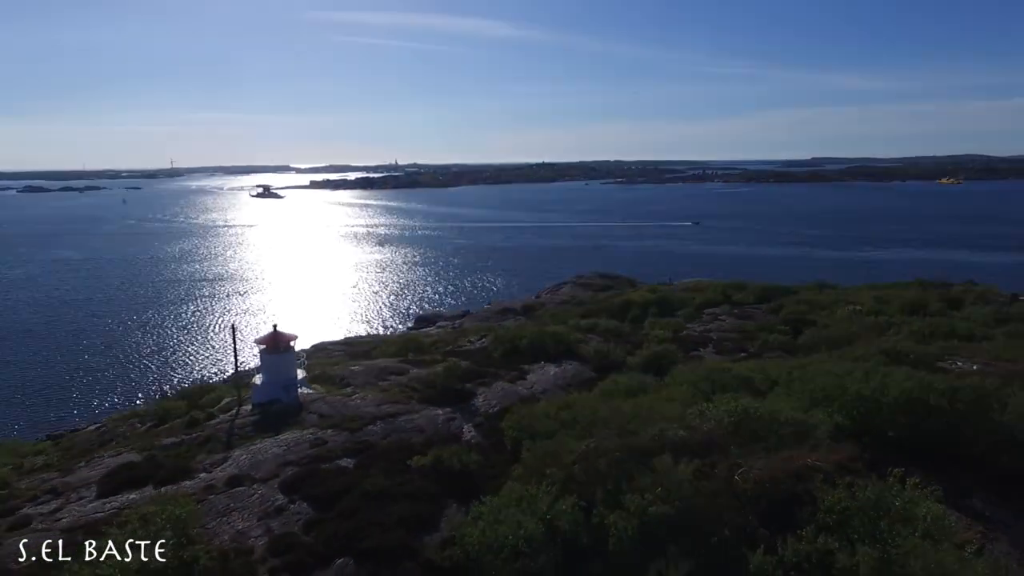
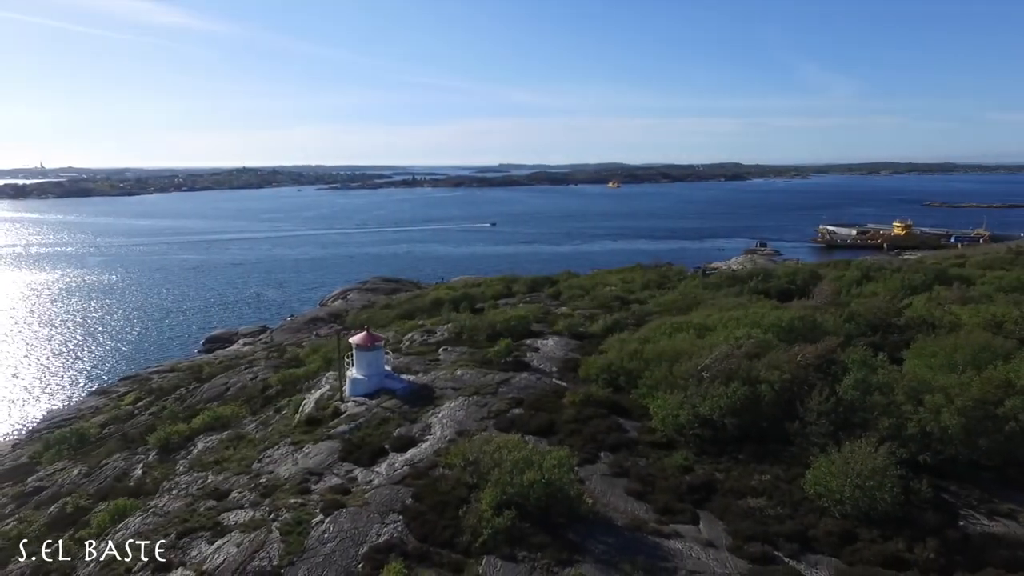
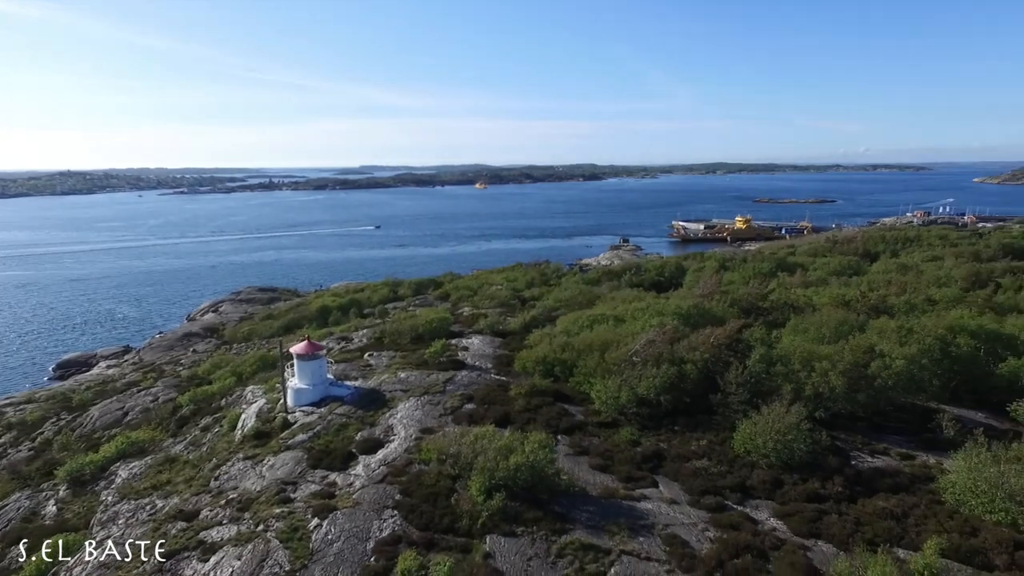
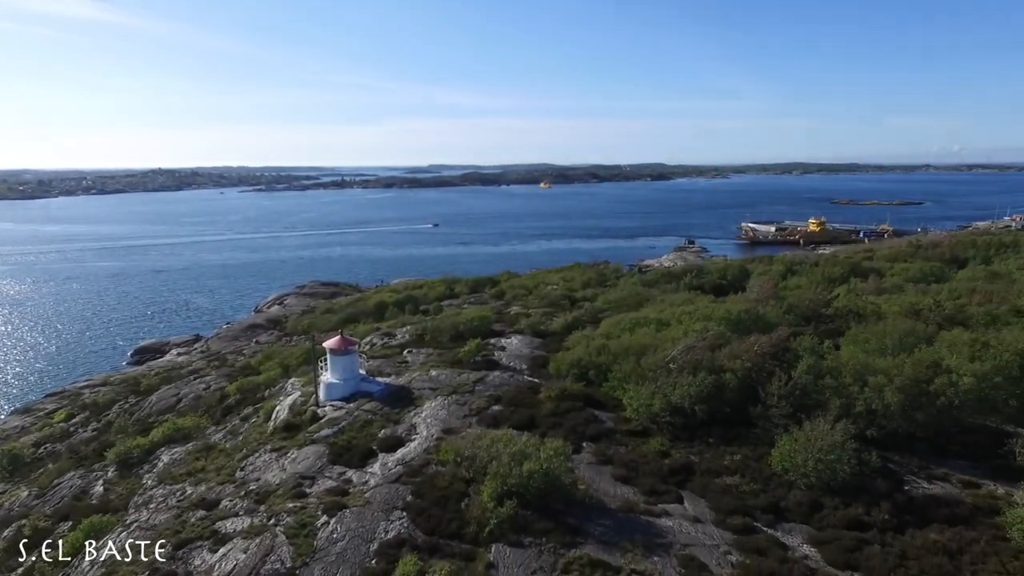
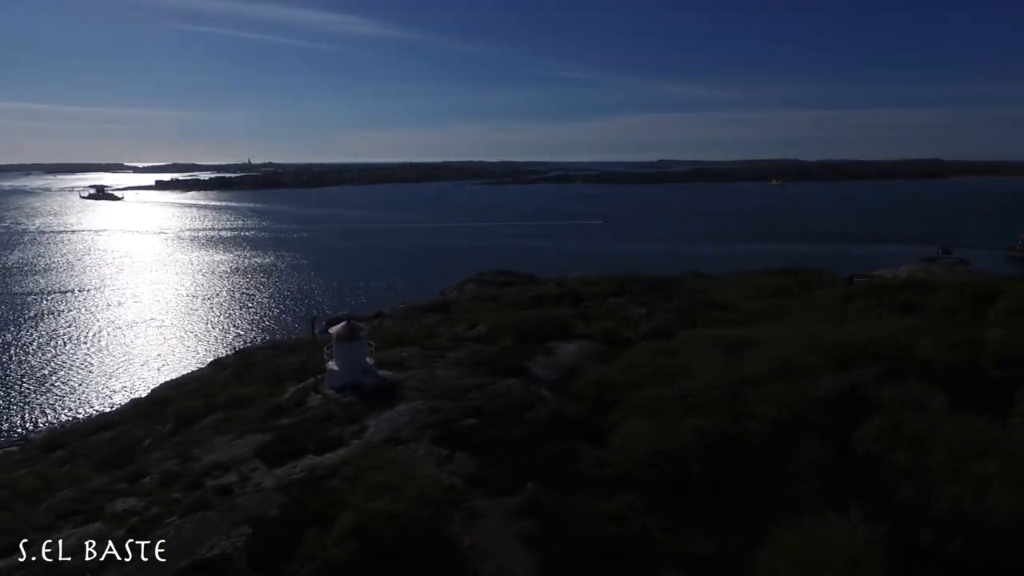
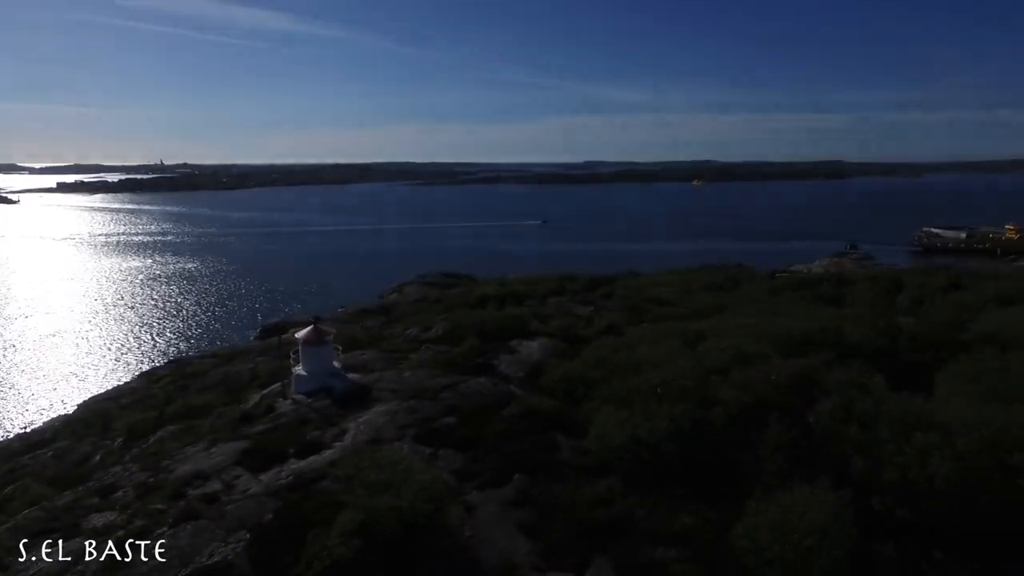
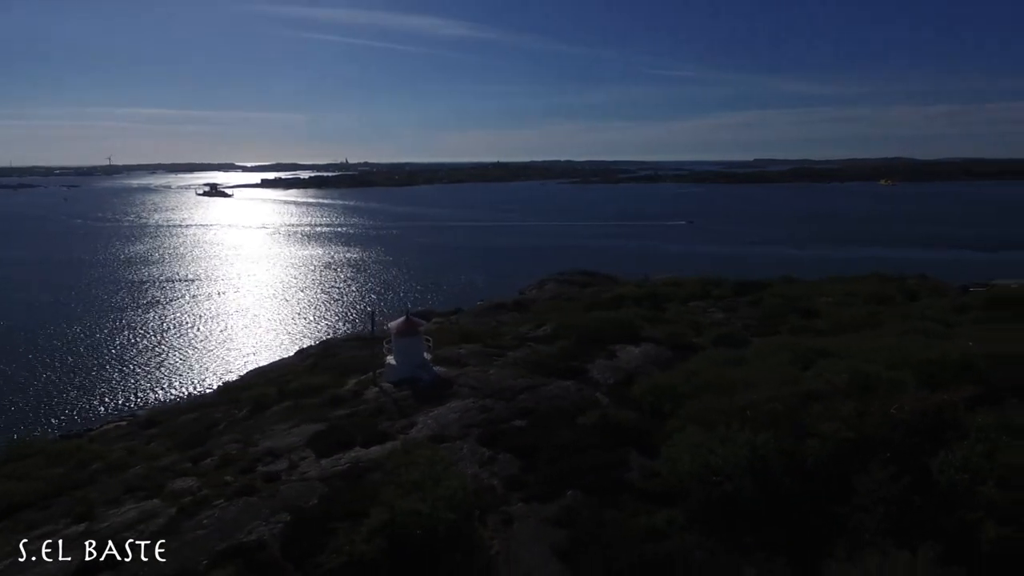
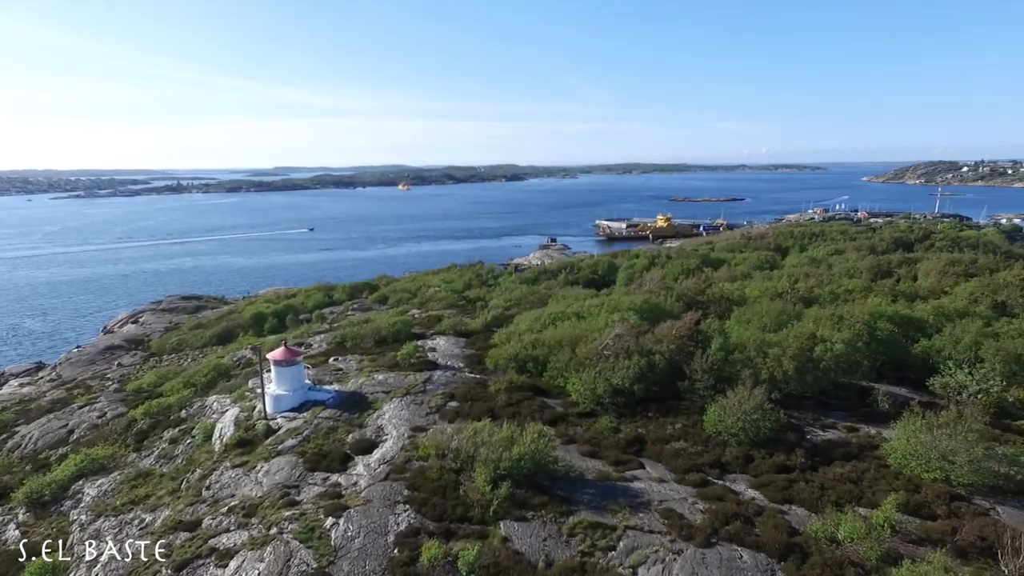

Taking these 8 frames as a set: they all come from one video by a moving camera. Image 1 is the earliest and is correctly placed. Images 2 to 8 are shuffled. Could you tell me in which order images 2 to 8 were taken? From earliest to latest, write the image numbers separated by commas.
7, 5, 6, 2, 4, 3, 8
